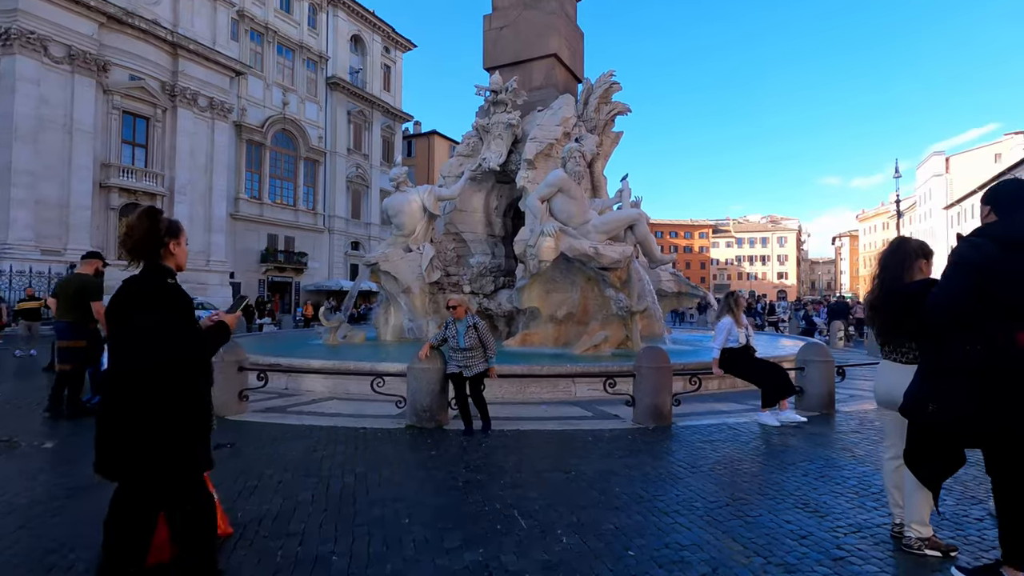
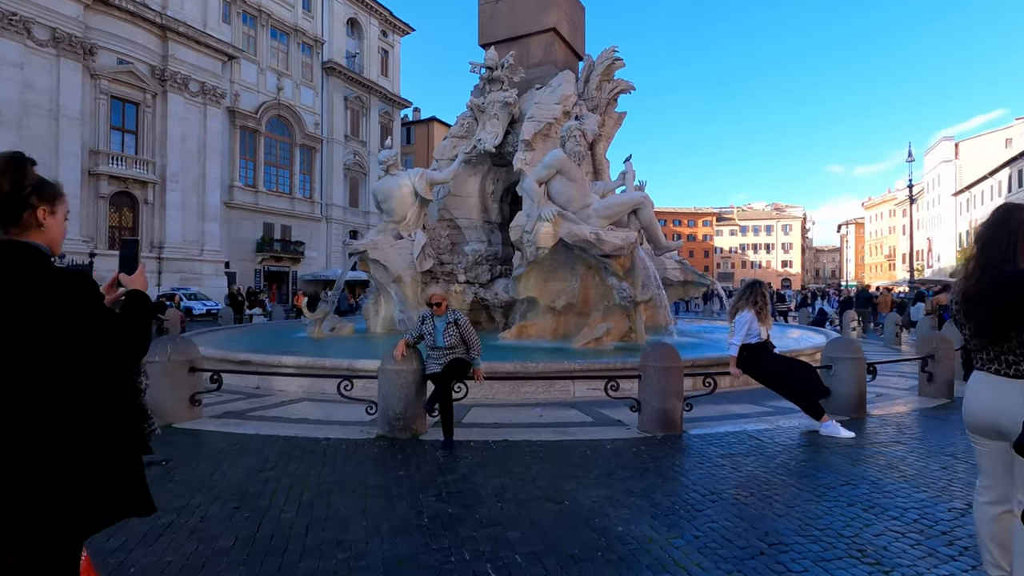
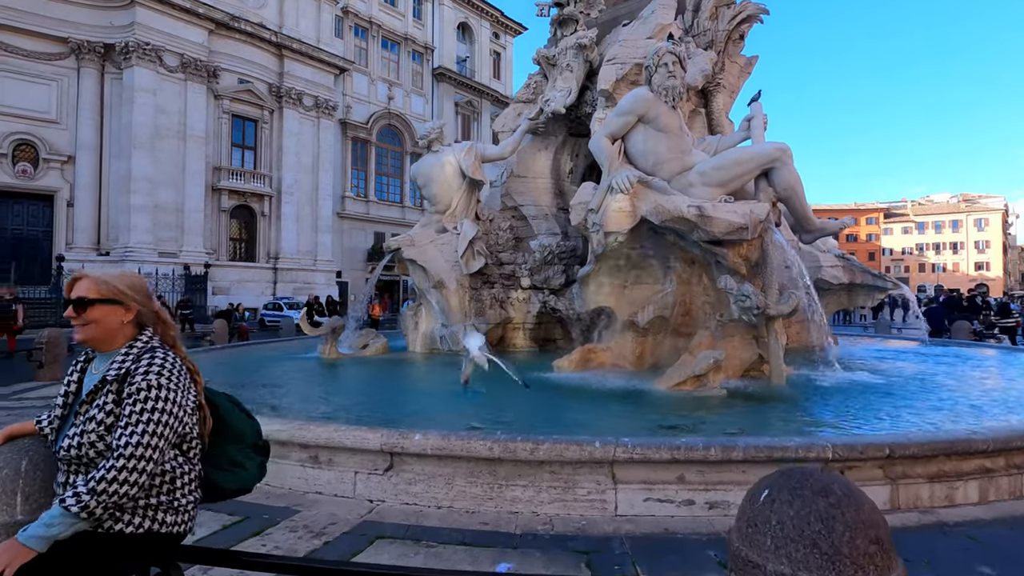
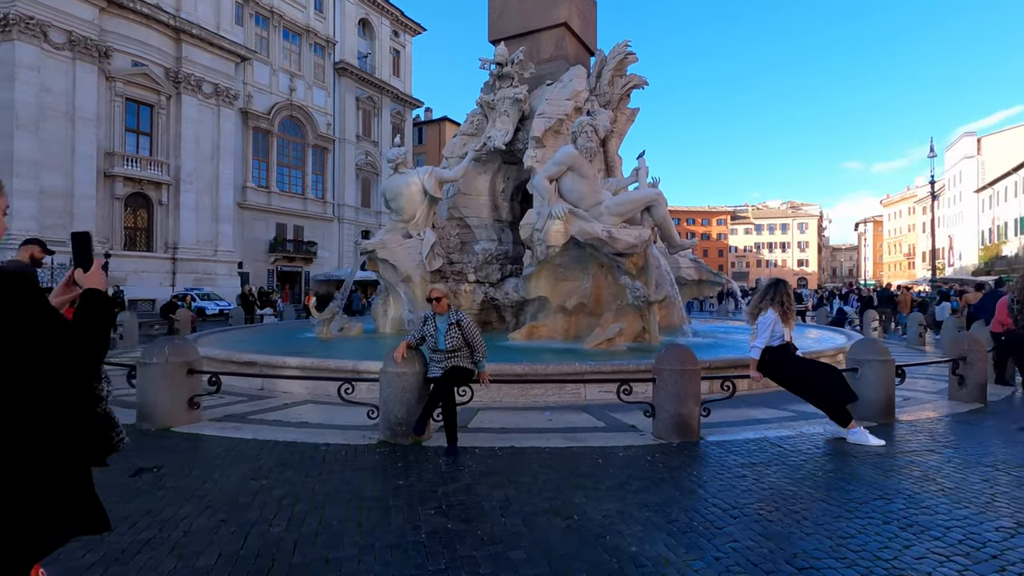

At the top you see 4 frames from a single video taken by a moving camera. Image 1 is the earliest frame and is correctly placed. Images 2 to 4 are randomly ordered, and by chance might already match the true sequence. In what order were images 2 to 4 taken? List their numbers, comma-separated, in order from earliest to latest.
2, 4, 3
